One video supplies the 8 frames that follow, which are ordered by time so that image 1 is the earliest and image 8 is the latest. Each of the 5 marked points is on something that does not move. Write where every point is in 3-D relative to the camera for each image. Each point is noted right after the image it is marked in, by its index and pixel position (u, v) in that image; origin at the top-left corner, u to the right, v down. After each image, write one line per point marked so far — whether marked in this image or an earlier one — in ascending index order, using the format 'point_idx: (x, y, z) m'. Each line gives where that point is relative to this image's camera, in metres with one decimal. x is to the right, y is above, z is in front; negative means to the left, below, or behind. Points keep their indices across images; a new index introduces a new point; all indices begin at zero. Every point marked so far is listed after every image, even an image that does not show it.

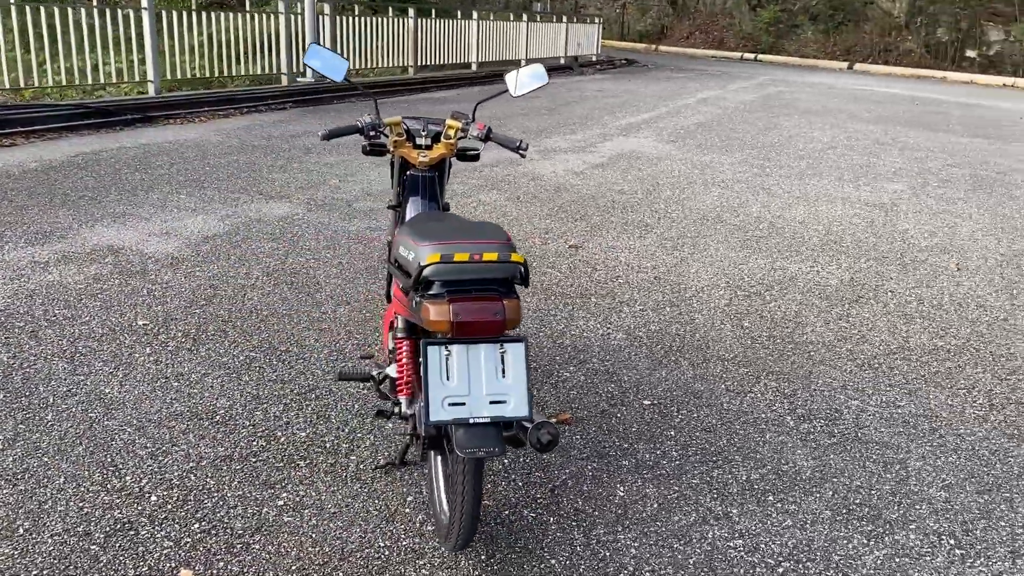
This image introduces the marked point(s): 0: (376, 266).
0: (-0.7, +0.1, +4.5) m
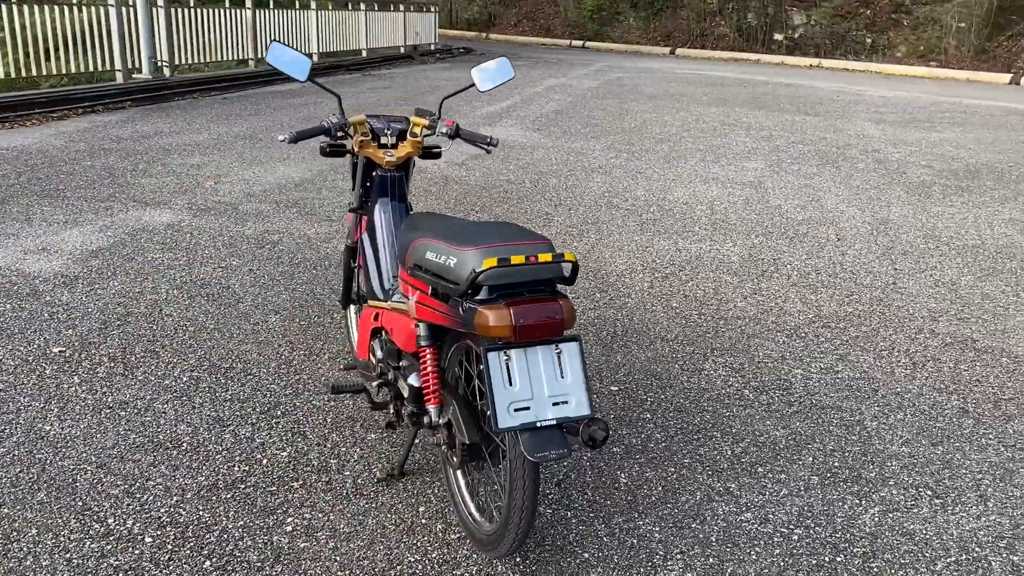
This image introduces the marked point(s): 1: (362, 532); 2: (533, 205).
0: (-1.1, +0.1, +4.3) m
1: (-0.4, -0.6, +2.2) m
2: (+0.1, +0.6, +5.9) m
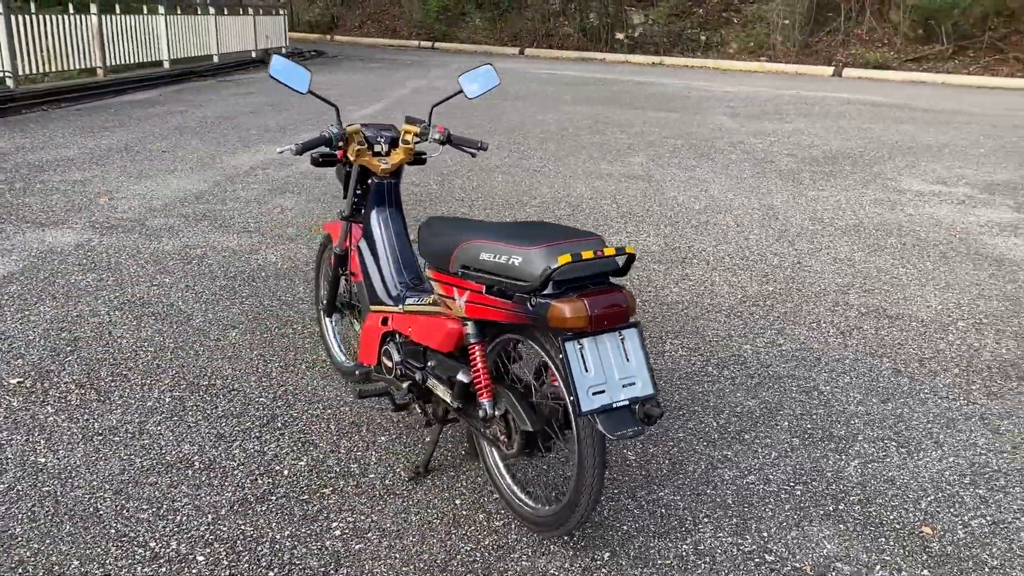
0: (-1.3, 0.0, +4.2) m
1: (-0.3, -0.6, +2.3) m
2: (-0.4, +0.6, +6.0) m
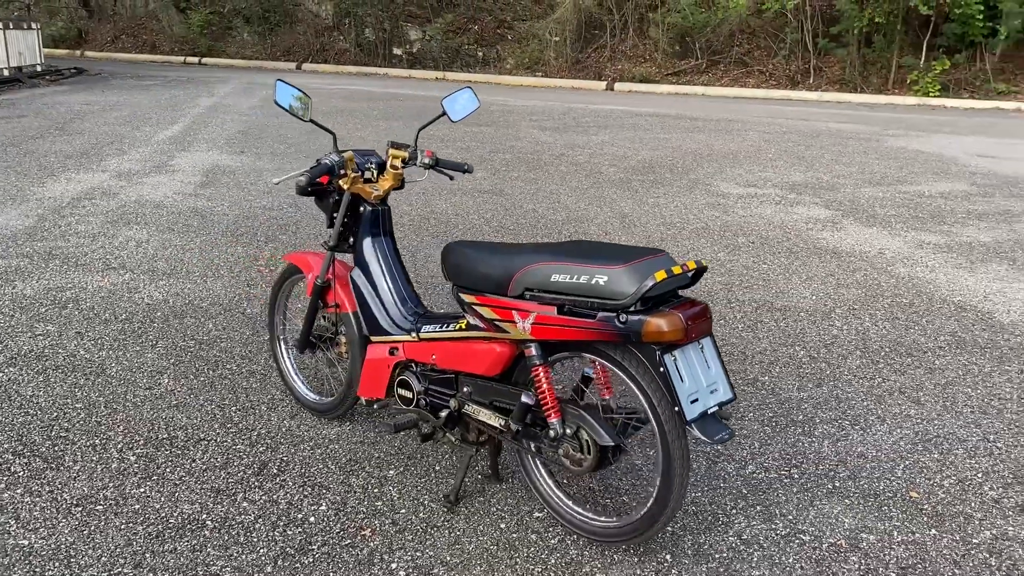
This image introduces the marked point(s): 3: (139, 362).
0: (-1.7, -0.2, +3.9) m
1: (-0.1, -0.7, +2.2) m
2: (-1.3, +0.4, +5.8) m
3: (-1.5, -0.3, +3.5) m
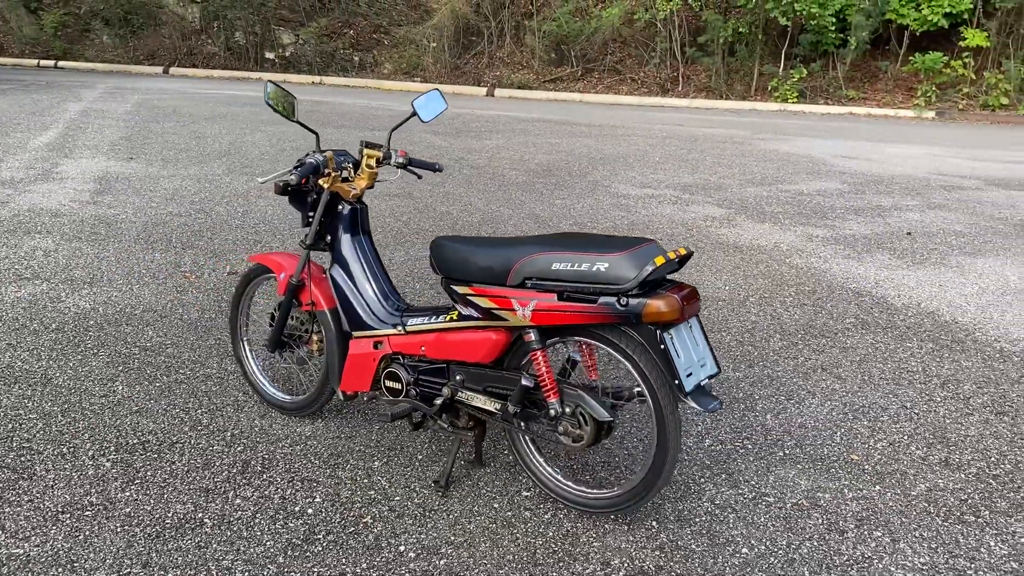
0: (-1.9, -0.2, +3.8) m
1: (-0.1, -0.7, +2.4) m
2: (-1.8, +0.3, +5.7) m
3: (-1.6, -0.3, +3.4) m
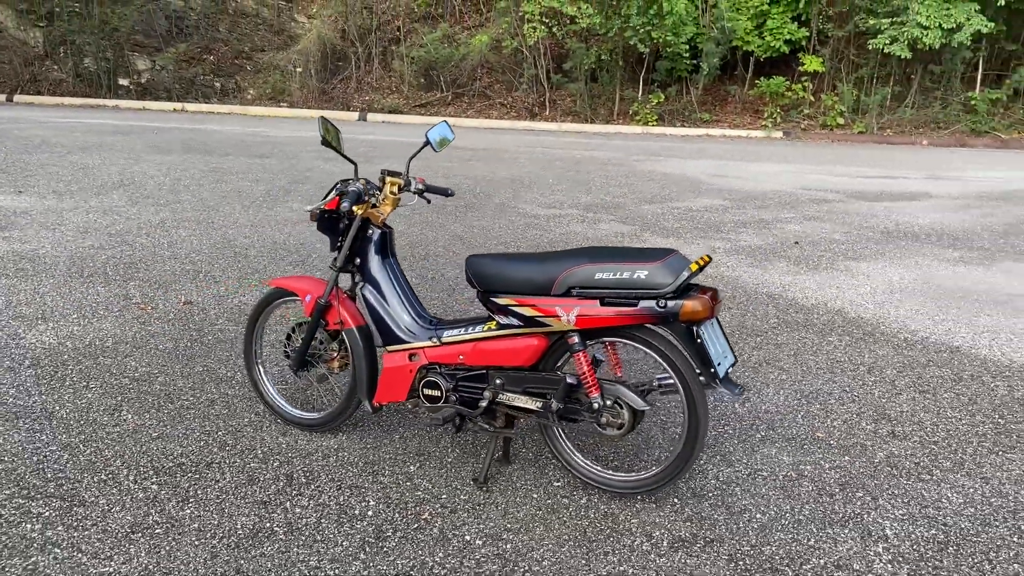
0: (-2.0, -0.3, +3.7) m
1: (0.0, -0.7, +2.6) m
2: (-2.2, +0.1, +5.7) m
3: (-1.6, -0.4, +3.4) m
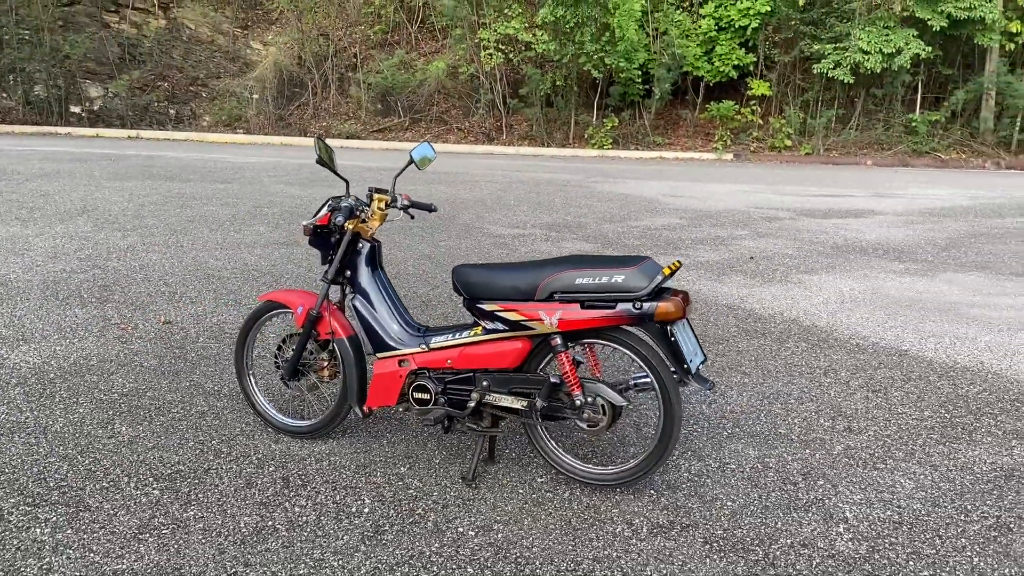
0: (-2.1, -0.4, +3.8) m
1: (0.0, -0.7, +2.8) m
2: (-2.4, 0.0, +5.8) m
3: (-1.7, -0.5, +3.5) m
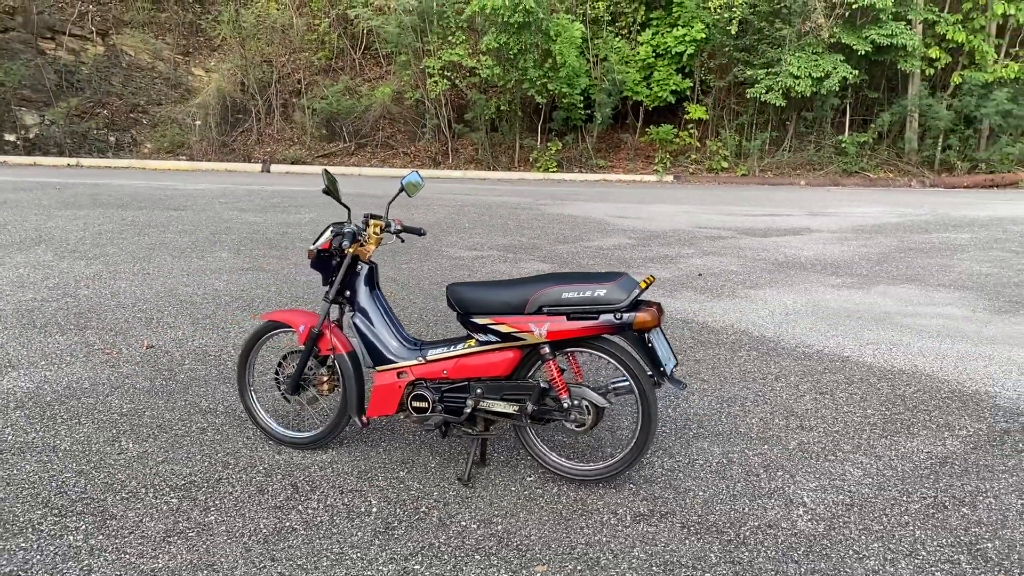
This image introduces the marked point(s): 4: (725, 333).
0: (-2.1, -0.5, +4.0) m
1: (0.0, -0.8, +3.1) m
2: (-2.6, -0.2, +5.9) m
3: (-1.8, -0.6, +3.6) m
4: (+1.4, -0.3, +5.9) m
